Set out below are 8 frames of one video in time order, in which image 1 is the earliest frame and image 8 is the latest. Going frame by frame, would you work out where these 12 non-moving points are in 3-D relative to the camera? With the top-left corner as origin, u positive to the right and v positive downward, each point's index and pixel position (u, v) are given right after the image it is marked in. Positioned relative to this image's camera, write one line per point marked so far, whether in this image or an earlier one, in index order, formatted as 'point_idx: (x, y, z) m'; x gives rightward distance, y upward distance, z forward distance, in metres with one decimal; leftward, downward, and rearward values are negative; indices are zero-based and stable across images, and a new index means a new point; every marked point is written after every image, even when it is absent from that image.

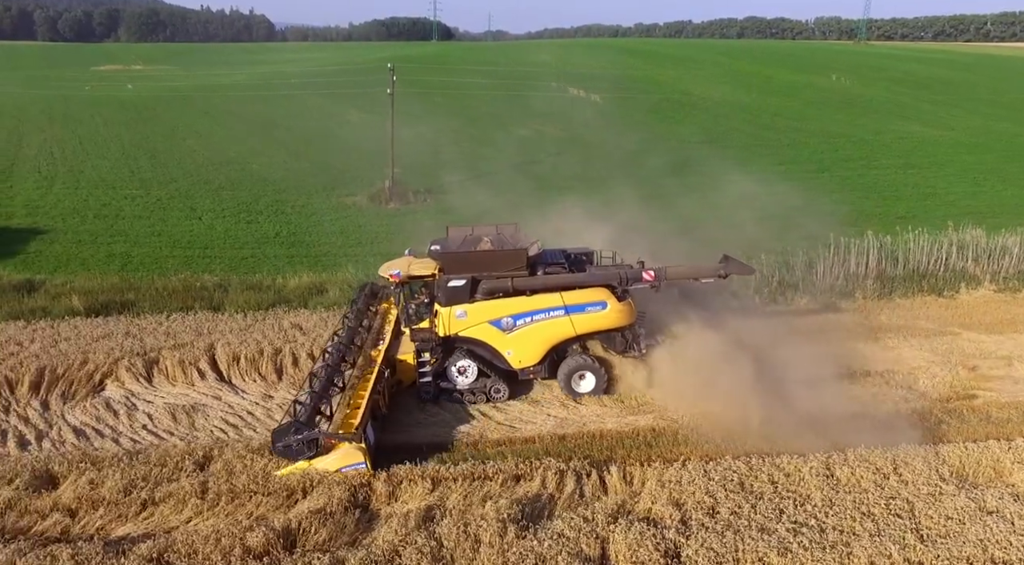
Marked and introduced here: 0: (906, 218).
0: (+9.5, +1.6, +19.3) m
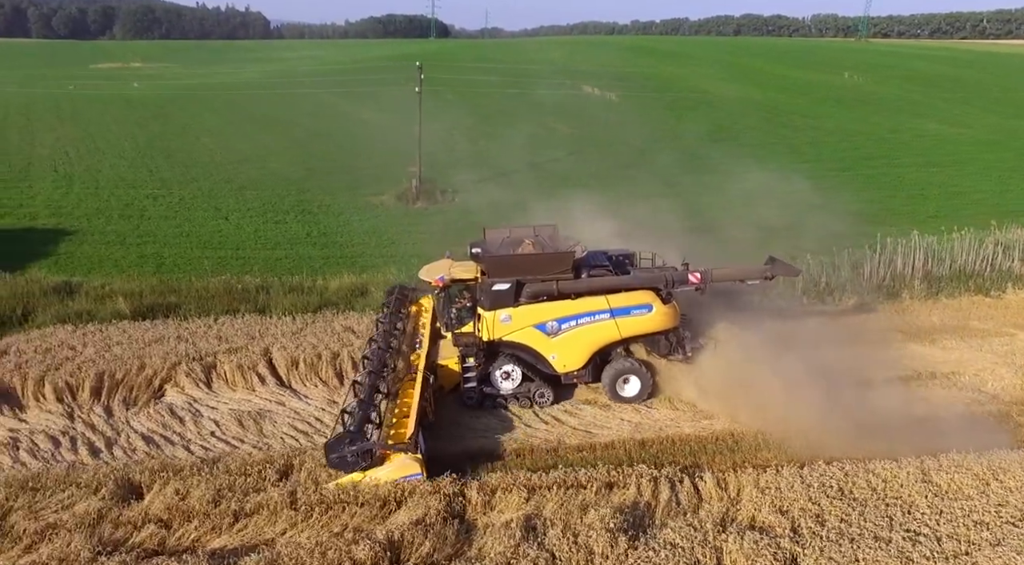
0: (+10.2, +1.6, +19.3) m
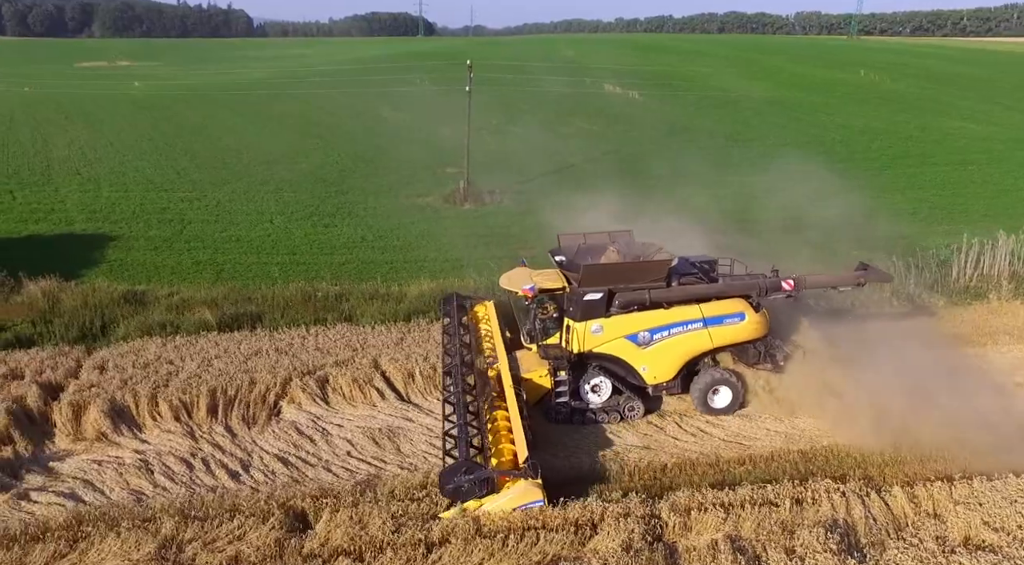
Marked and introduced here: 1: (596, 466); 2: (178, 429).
0: (+11.5, +1.6, +19.3) m
1: (+0.7, -2.0, +8.8) m
2: (-3.9, -1.8, +9.6) m
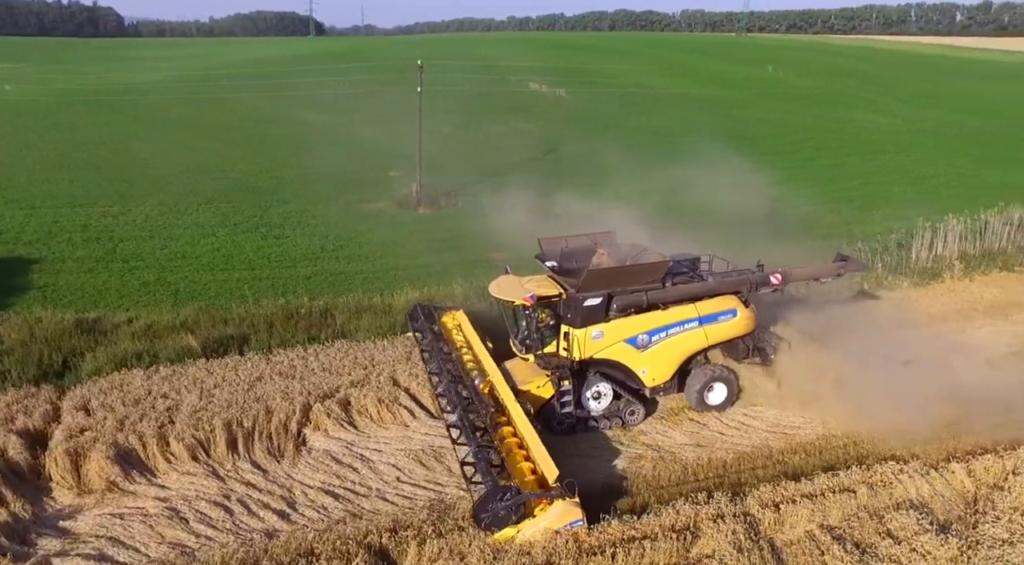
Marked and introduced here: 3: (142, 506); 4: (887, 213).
0: (+10.3, +2.2, +20.5) m
1: (+1.3, -2.0, +8.6) m
2: (-3.4, -2.0, +8.8) m
3: (-3.8, -2.3, +8.2) m
4: (+9.2, +1.7, +19.5) m
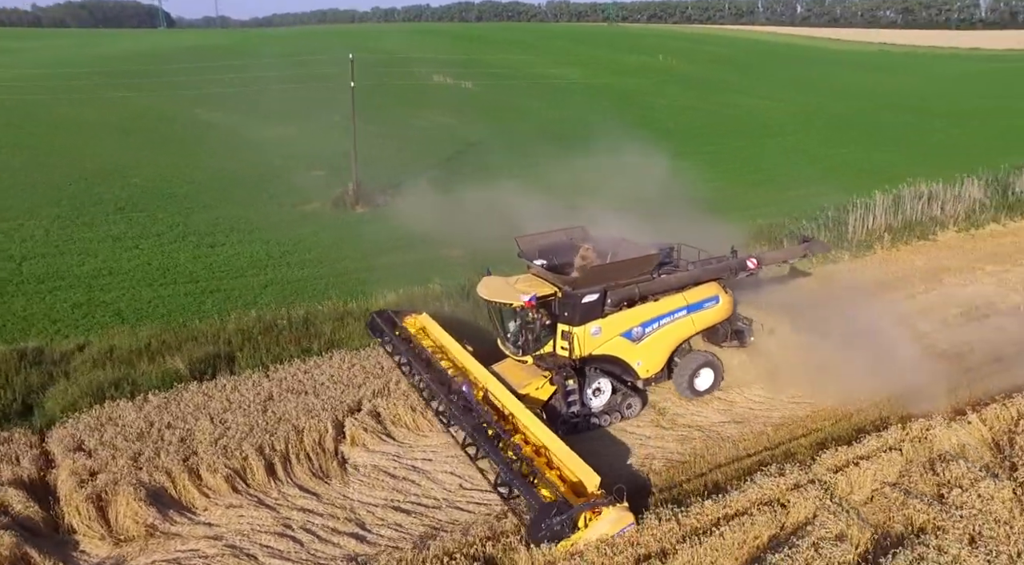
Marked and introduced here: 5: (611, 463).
0: (+8.3, +2.9, +22.2) m
1: (+1.9, -1.8, +8.9) m
2: (-2.7, -2.2, +8.2) m
3: (-3.0, -2.5, +7.6) m
4: (+7.4, +2.4, +20.9) m
5: (+1.1, -1.9, +8.7) m
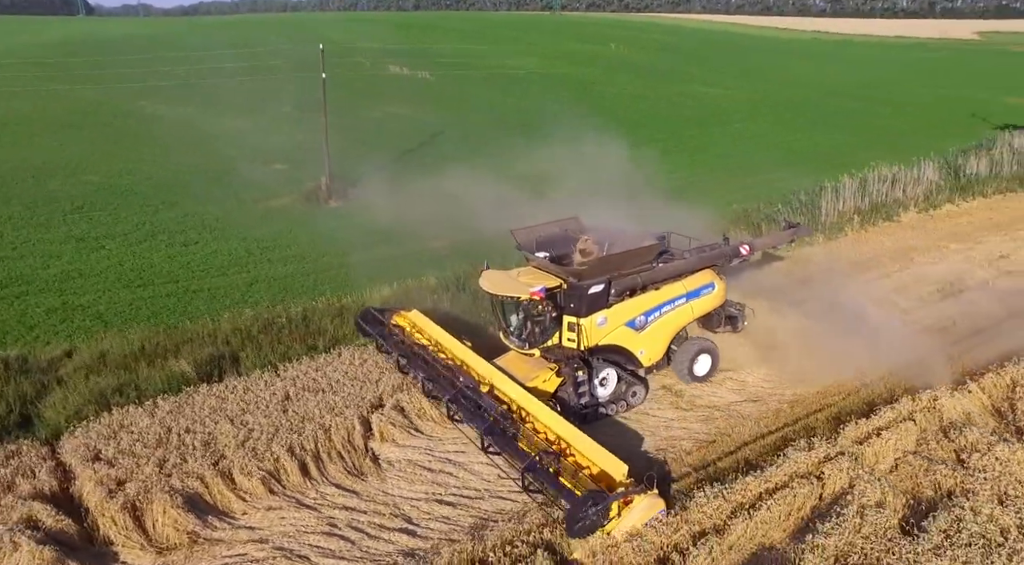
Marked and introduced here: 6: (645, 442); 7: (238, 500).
0: (+7.3, +3.5, +22.9) m
1: (+2.3, -1.7, +9.2) m
2: (-2.3, -2.2, +8.1) m
3: (-2.5, -2.5, +7.4) m
4: (+6.5, +2.9, +21.6) m
5: (+1.4, -1.8, +8.9) m
6: (+1.5, -1.8, +9.0) m
7: (-2.7, -2.2, +8.1) m
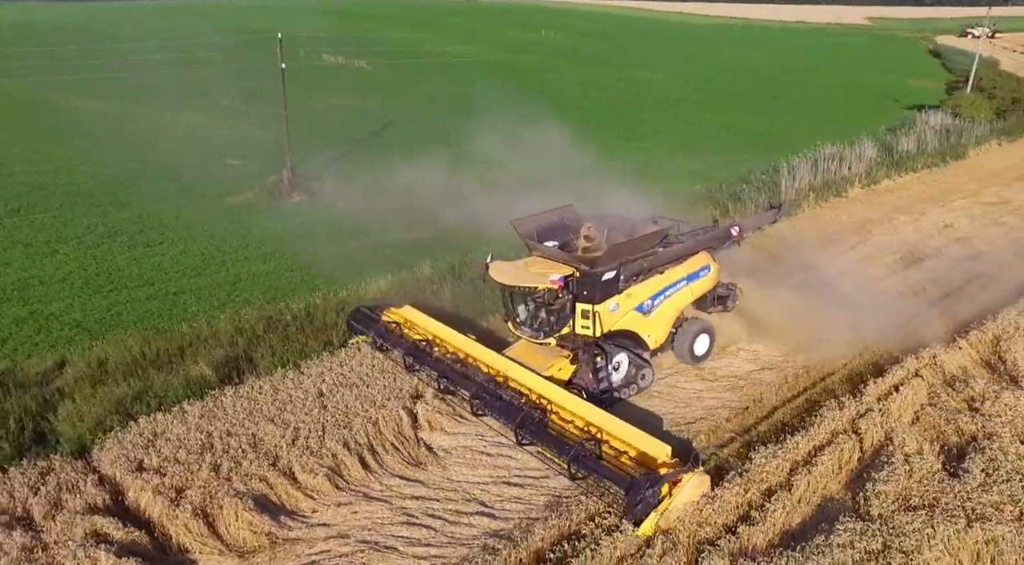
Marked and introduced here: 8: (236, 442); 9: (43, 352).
0: (+5.7, +4.1, +23.9) m
1: (+2.7, -1.4, +9.7) m
2: (-1.6, -2.1, +8.0) m
3: (-1.7, -2.4, +7.4) m
4: (+5.1, +3.5, +22.5) m
5: (+1.9, -1.6, +9.4) m
6: (+2.0, -1.5, +9.5) m
7: (-2.0, -2.1, +8.0) m
8: (-2.9, -1.7, +8.6) m
9: (-6.5, -0.9, +11.3) m
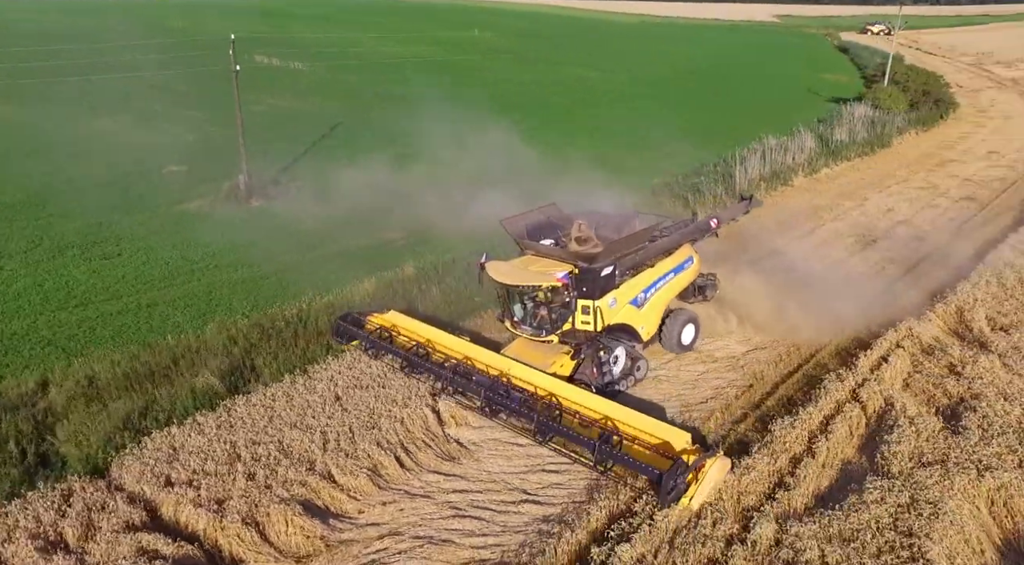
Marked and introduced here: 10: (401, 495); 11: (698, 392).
0: (+3.9, +4.4, +24.7) m
1: (+2.9, -1.2, +10.2) m
2: (-1.2, -2.1, +8.1) m
3: (-1.2, -2.4, +7.4) m
4: (+3.5, +3.7, +23.2) m
5: (+2.1, -1.4, +9.8) m
6: (+2.2, -1.4, +9.9) m
7: (-1.6, -2.1, +8.0) m
8: (-2.6, -1.8, +8.5) m
9: (-6.5, -1.2, +10.7) m
10: (-1.1, -2.1, +8.1) m
11: (+2.4, -1.3, +10.2) m
